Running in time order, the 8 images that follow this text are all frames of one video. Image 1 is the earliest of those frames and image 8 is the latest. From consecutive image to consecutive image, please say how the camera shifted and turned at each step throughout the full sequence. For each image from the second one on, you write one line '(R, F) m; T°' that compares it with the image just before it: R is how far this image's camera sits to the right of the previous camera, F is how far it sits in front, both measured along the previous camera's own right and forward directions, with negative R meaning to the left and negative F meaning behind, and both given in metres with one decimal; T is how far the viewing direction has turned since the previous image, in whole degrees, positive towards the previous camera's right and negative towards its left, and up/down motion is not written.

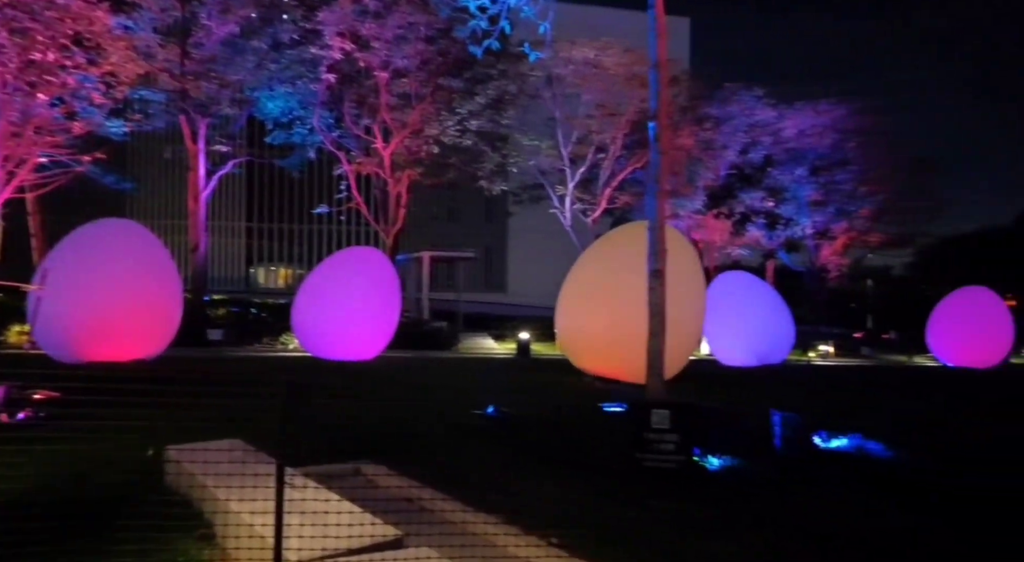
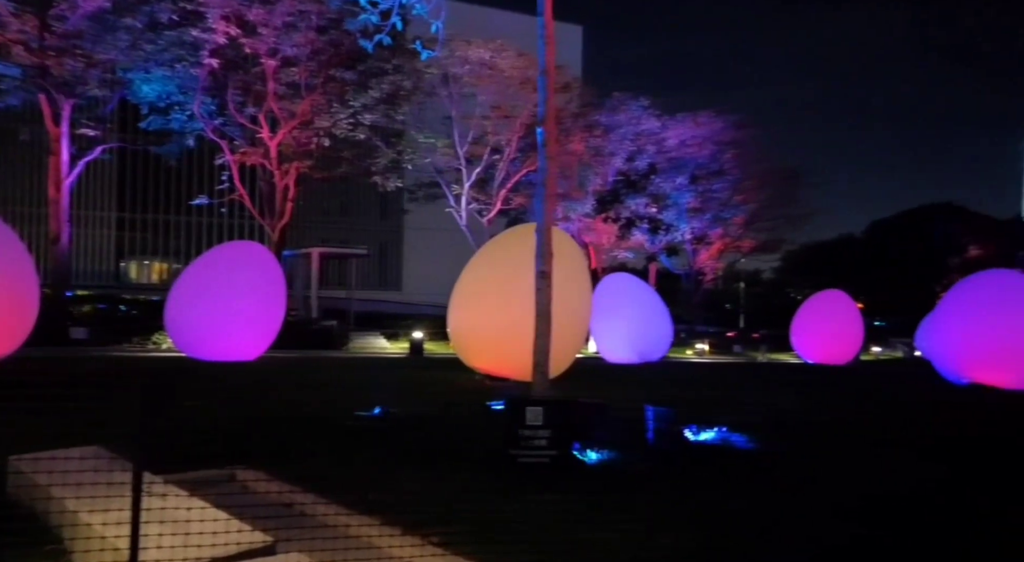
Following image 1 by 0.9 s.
(0.0, 0.0) m; +8°
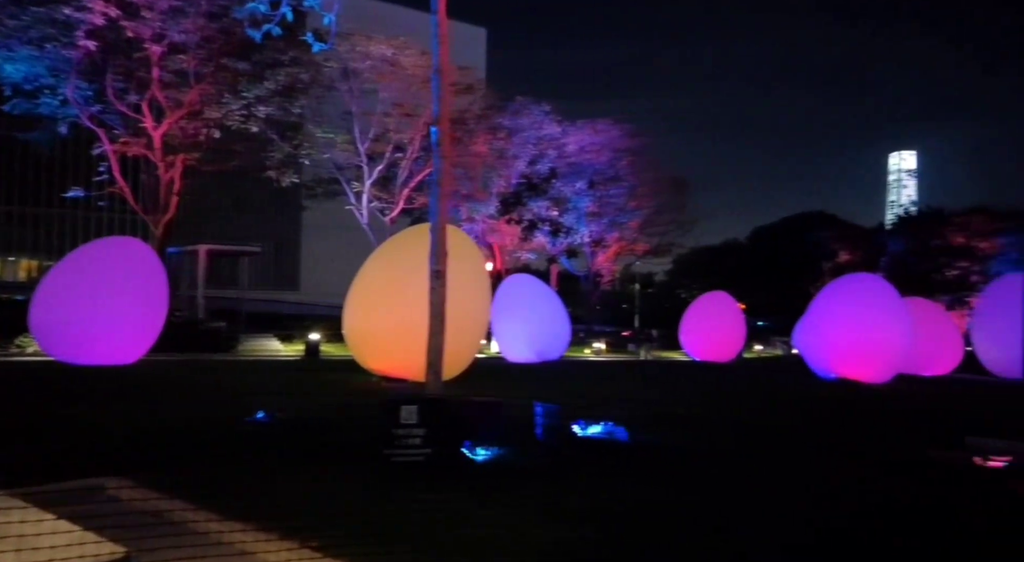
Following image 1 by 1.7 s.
(+0.1, 0.0) m; +8°
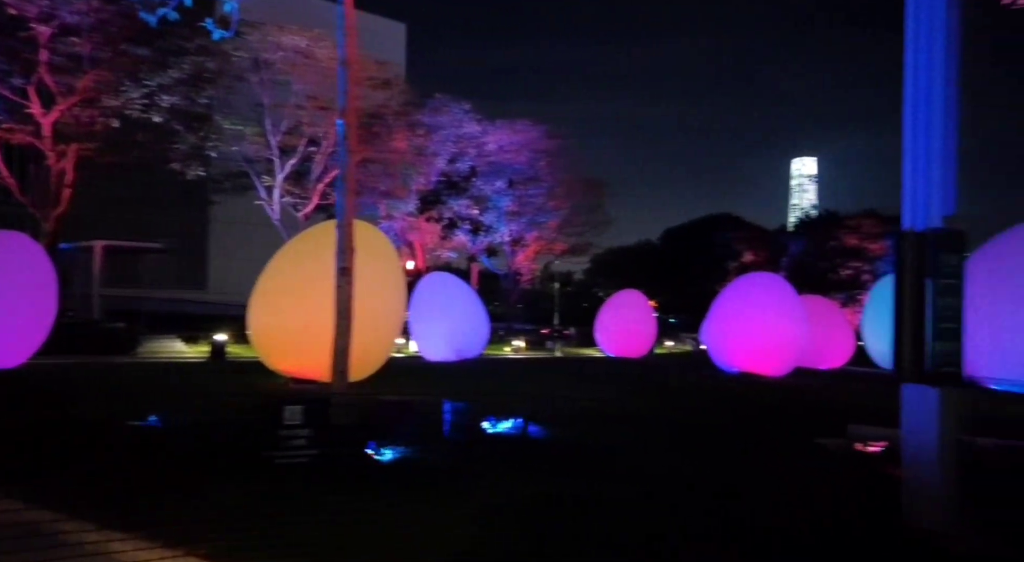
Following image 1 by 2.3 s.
(+0.1, 0.0) m; +6°
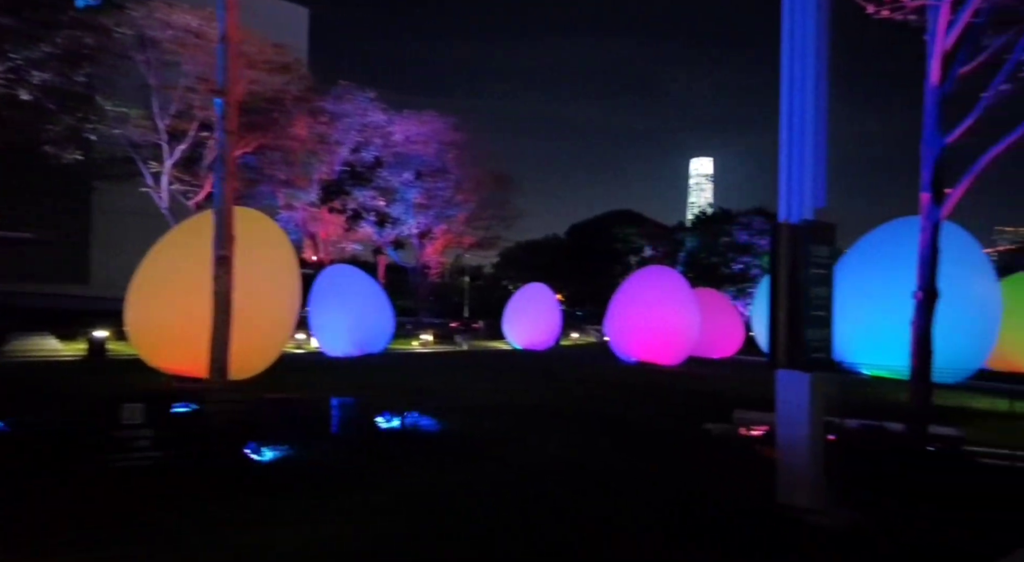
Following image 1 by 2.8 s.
(+0.1, +0.1) m; +7°
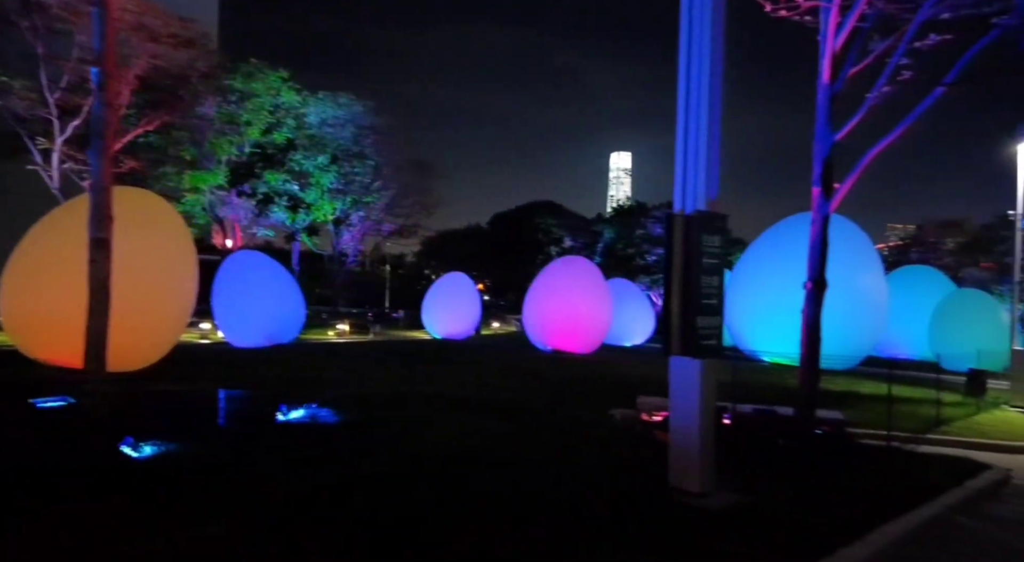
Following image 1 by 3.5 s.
(+0.2, +0.1) m; +6°
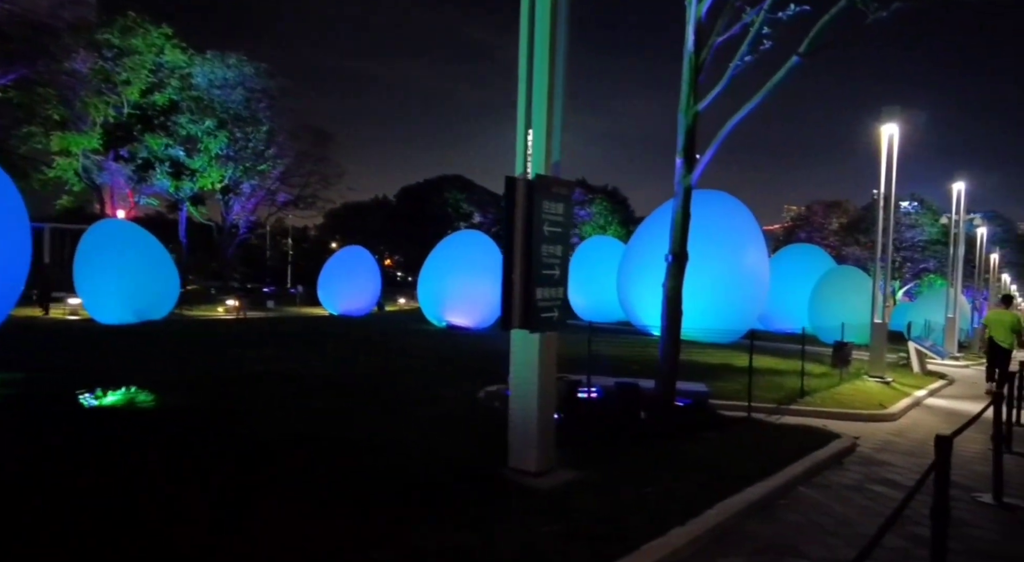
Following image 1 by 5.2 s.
(+0.6, +0.4) m; +7°
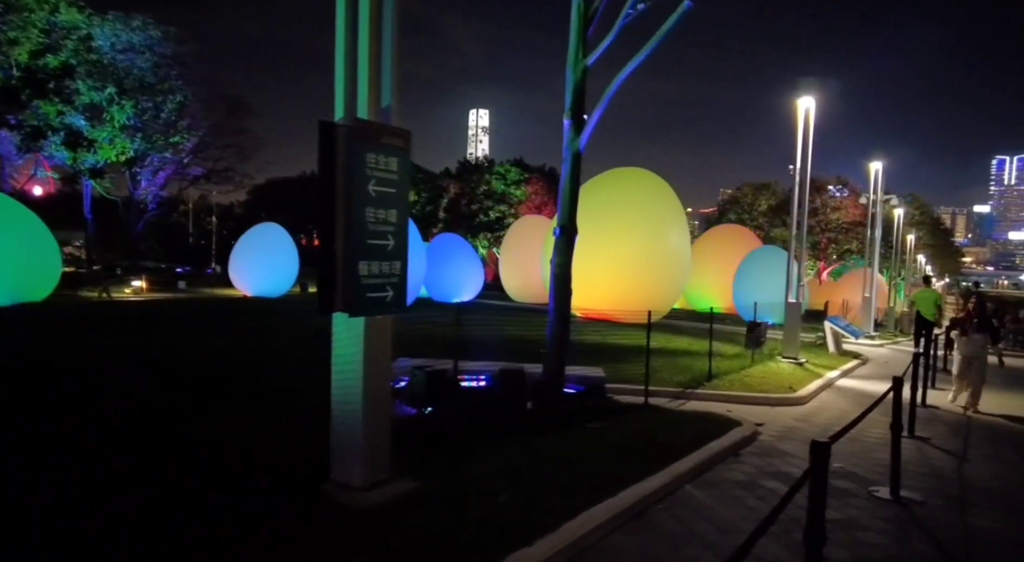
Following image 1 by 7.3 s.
(+0.8, +1.0) m; +5°
